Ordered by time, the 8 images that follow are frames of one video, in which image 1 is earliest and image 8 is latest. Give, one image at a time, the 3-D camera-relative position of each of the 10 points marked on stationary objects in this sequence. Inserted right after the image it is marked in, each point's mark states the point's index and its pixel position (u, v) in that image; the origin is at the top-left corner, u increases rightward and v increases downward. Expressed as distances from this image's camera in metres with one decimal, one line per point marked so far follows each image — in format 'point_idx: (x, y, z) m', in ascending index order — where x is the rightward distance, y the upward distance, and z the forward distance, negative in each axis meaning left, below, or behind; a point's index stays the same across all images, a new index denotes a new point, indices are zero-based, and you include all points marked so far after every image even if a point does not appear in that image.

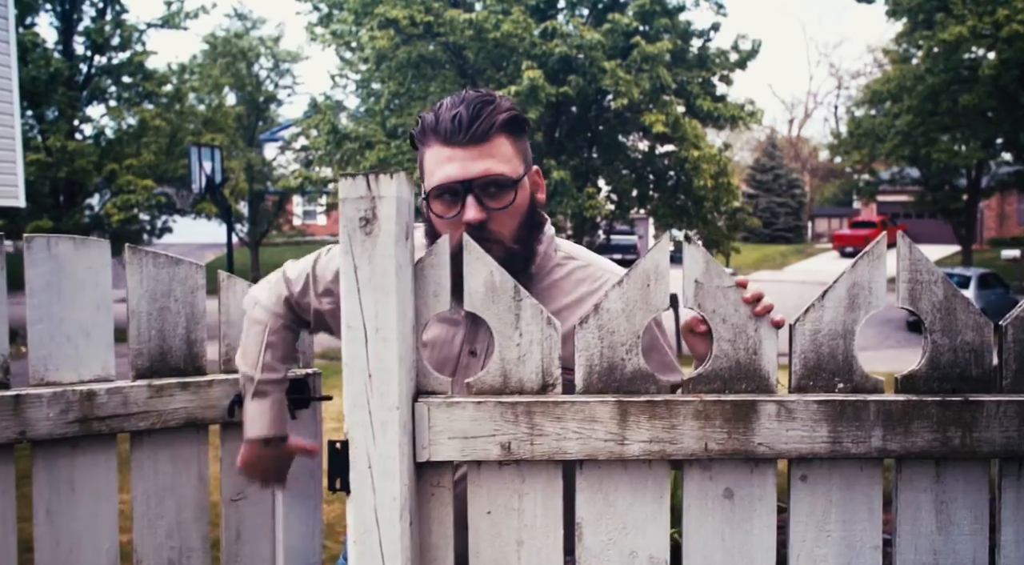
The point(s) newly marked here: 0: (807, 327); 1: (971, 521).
0: (+0.6, -0.1, +1.5) m
1: (+0.9, -0.5, +1.5) m
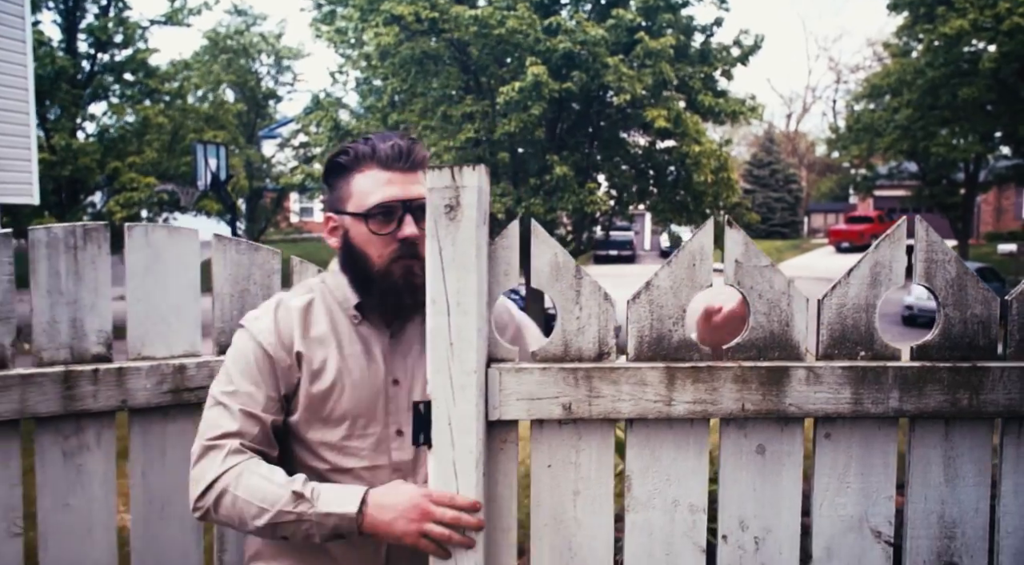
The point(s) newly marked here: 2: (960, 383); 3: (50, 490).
0: (+0.7, 0.0, +1.7) m
1: (+1.1, -0.4, +1.7) m
2: (+1.0, -0.2, +1.7) m
3: (-1.1, -0.5, +1.8) m
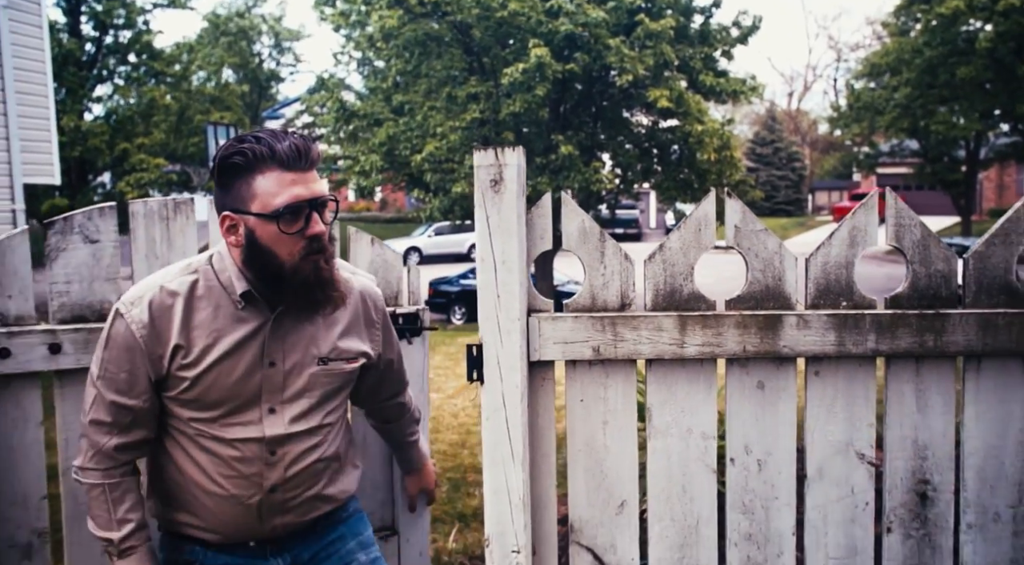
0: (+0.8, +0.1, +2.0) m
1: (+1.2, -0.3, +2.1) m
2: (+1.1, -0.1, +2.0) m
3: (-1.0, -0.4, +2.1) m
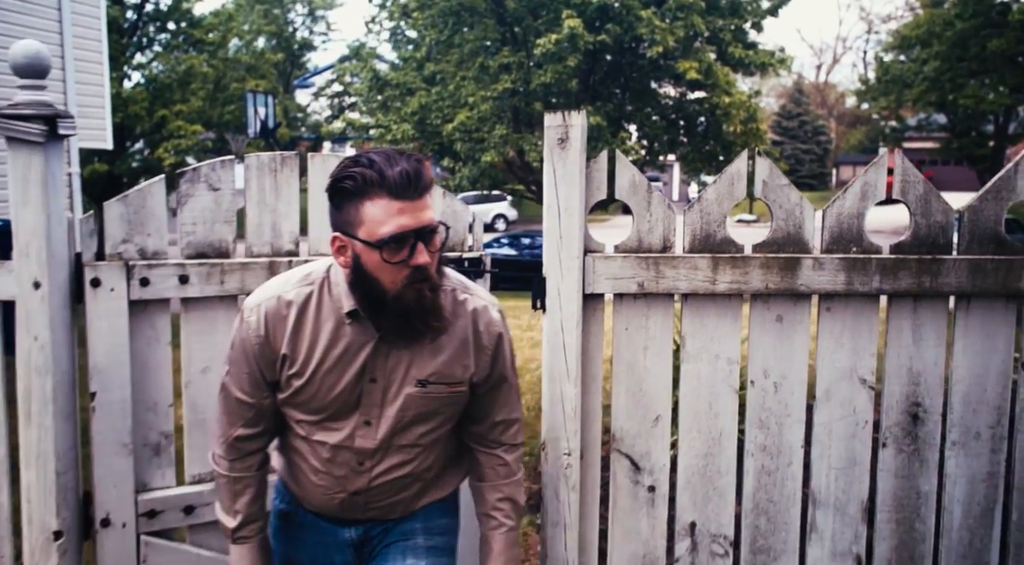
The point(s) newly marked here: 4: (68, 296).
0: (+1.0, +0.2, +2.4) m
1: (+1.3, -0.2, +2.4) m
2: (+1.2, 0.0, +2.4) m
3: (-0.8, -0.3, +2.6) m
4: (-1.4, 0.0, +2.4) m
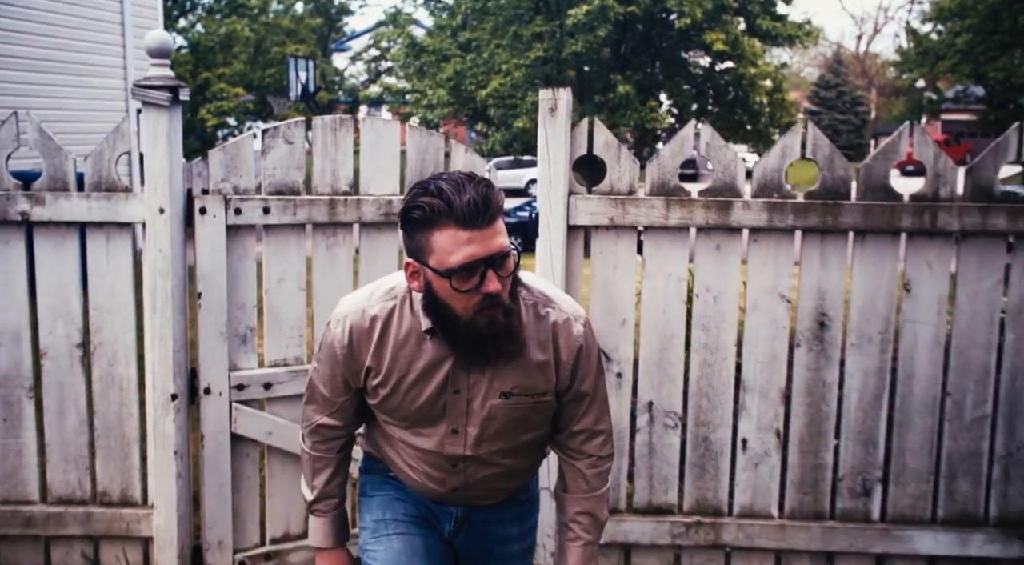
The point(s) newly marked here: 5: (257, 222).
0: (+1.0, +0.5, +3.1) m
1: (+1.3, +0.1, +3.1) m
2: (+1.2, +0.3, +3.1) m
3: (-0.8, 0.0, +3.4) m
4: (-1.4, +0.3, +3.2) m
5: (-1.1, +0.3, +3.3) m
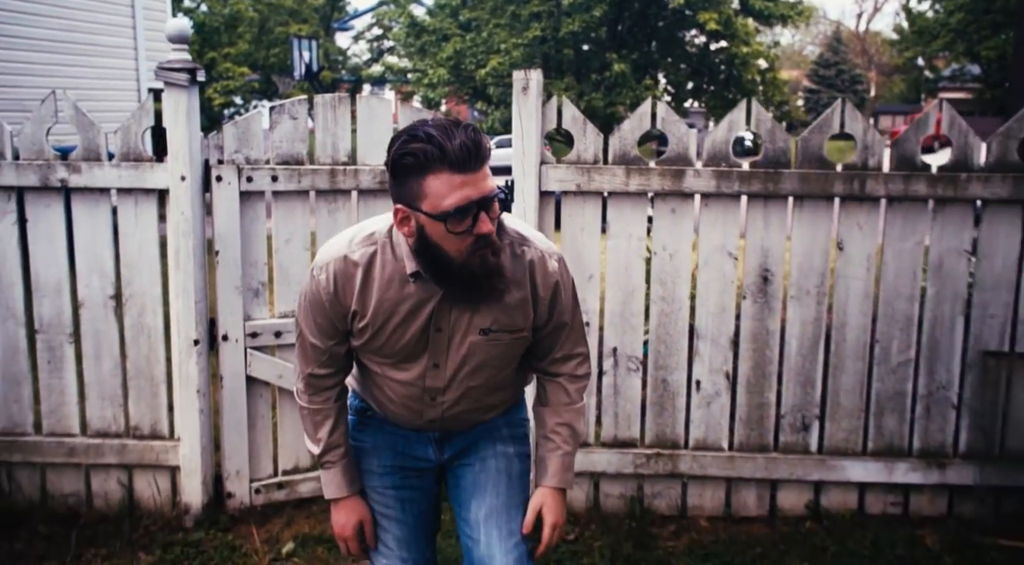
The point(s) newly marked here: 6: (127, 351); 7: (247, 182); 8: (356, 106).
0: (+0.9, +0.6, +3.5) m
1: (+1.3, +0.2, +3.6) m
2: (+1.2, +0.5, +3.5) m
3: (-0.9, +0.2, +3.8) m
4: (-1.5, +0.5, +3.6) m
5: (-1.2, +0.4, +3.7) m
6: (-1.9, -0.3, +3.7) m
7: (-1.3, +0.5, +3.7) m
8: (-0.7, +0.8, +3.7) m
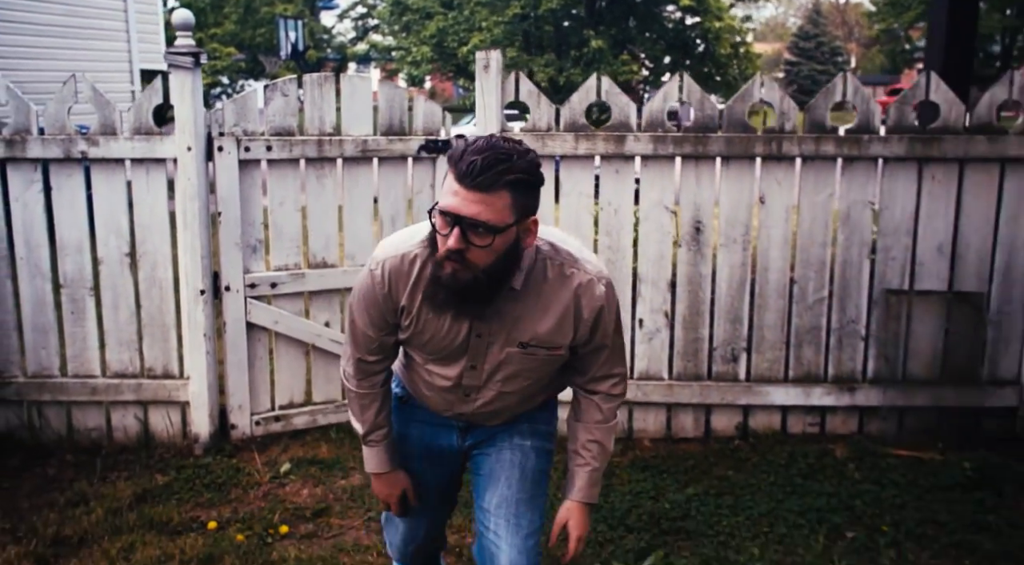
0: (+0.7, +0.9, +4.0) m
1: (+1.1, +0.5, +4.1) m
2: (+1.0, +0.7, +4.0) m
3: (-1.1, +0.5, +4.3) m
4: (-1.7, +0.7, +4.1) m
5: (-1.4, +0.7, +4.2) m
6: (-2.0, -0.1, +4.2) m
7: (-1.5, +0.7, +4.2) m
8: (-0.9, +1.1, +4.2) m
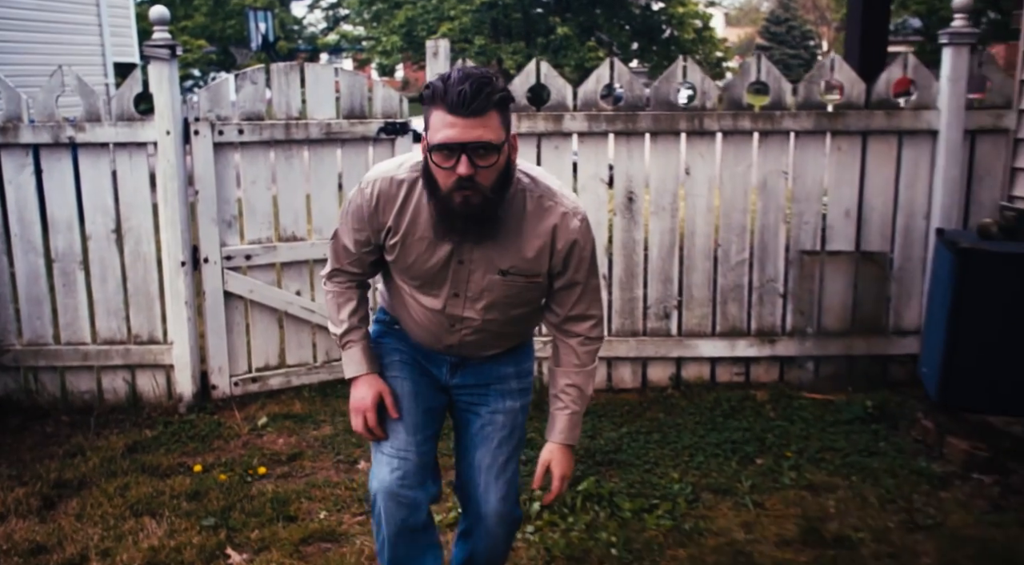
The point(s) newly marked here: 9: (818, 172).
0: (+0.4, +1.1, +4.5) m
1: (+0.8, +0.7, +4.6) m
2: (+0.7, +0.9, +4.5) m
3: (-1.4, +0.7, +4.7) m
4: (-1.9, +0.8, +4.5) m
5: (-1.7, +0.8, +4.6) m
6: (-2.3, +0.1, +4.6) m
7: (-1.7, +0.9, +4.6) m
8: (-1.2, +1.3, +4.6) m
9: (+1.8, +0.7, +4.6) m
